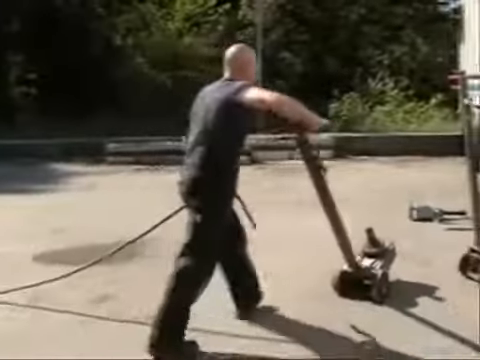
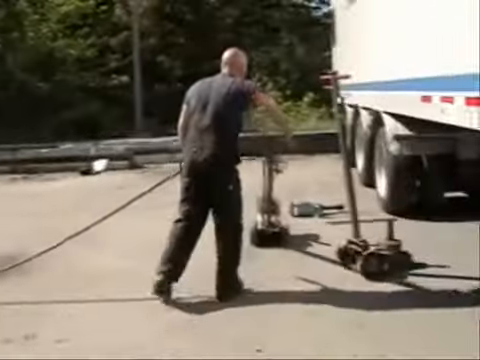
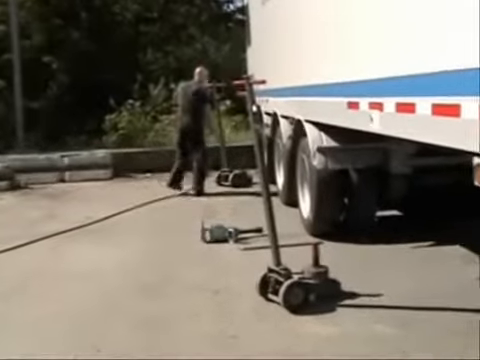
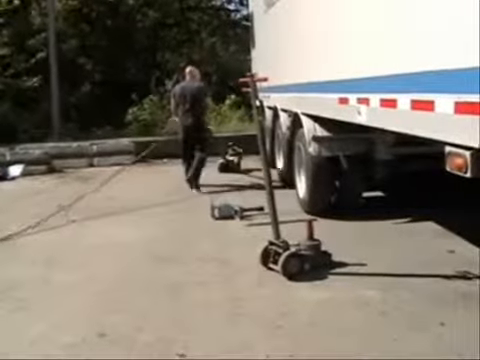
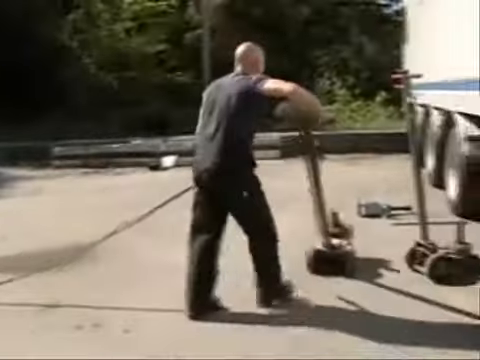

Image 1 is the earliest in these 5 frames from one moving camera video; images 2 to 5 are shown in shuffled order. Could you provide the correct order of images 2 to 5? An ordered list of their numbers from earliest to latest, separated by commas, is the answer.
5, 2, 4, 3
